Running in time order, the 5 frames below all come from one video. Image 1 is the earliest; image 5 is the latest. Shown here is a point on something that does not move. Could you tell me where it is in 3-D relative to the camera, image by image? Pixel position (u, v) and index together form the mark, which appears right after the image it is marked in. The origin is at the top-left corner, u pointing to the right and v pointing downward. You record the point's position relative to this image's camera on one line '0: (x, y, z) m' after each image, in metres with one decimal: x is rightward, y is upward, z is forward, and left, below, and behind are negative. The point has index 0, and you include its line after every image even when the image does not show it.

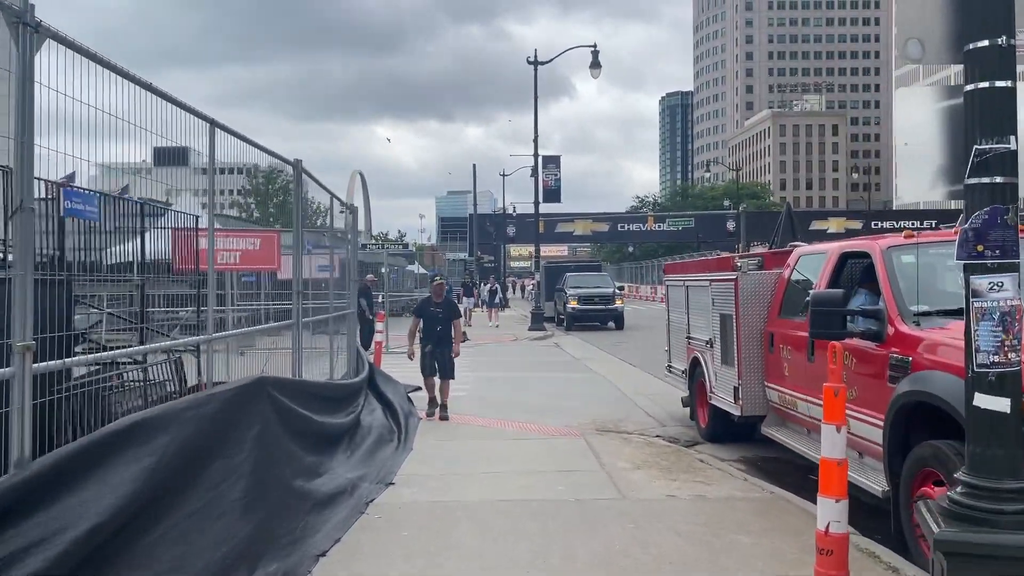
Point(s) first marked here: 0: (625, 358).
0: (+2.6, -1.7, +19.2) m
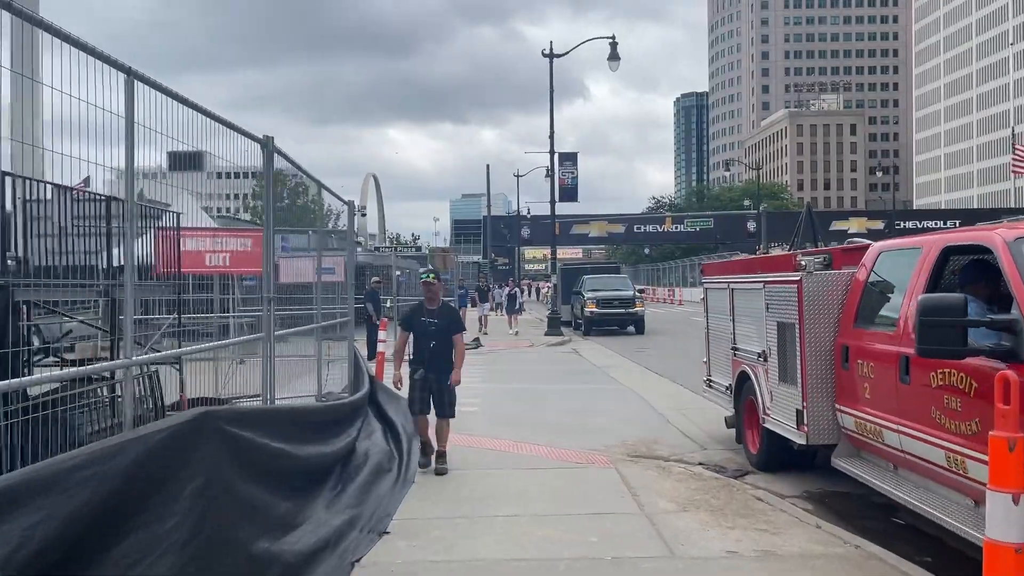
0: (+3.0, -1.7, +17.9) m
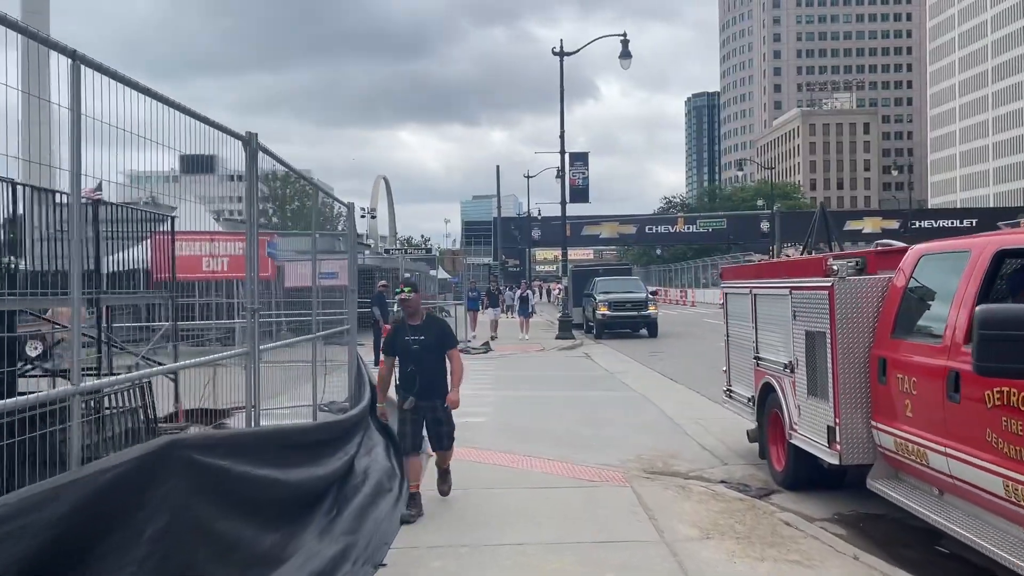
0: (+3.2, -1.8, +17.3) m
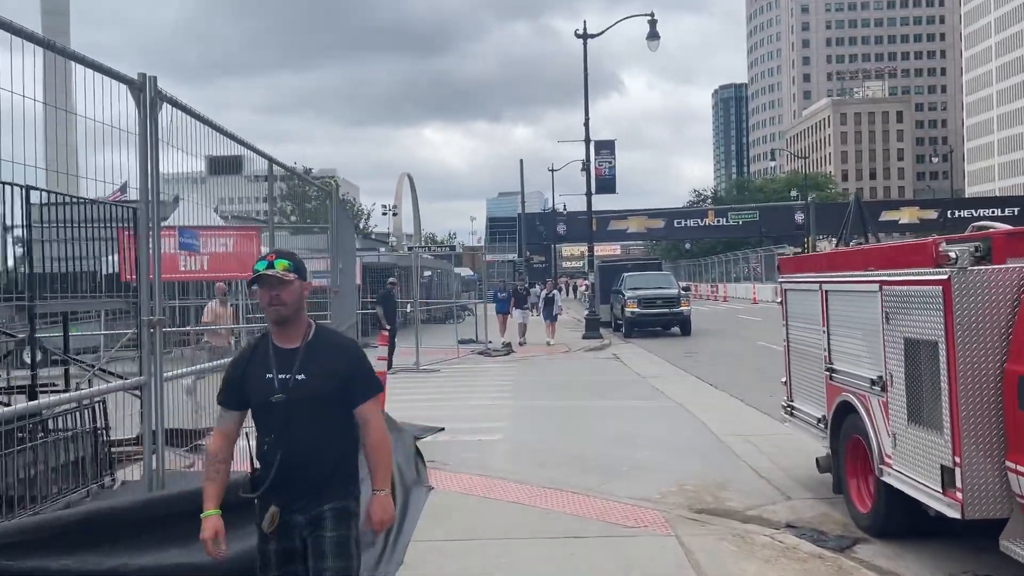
0: (+3.6, -1.7, +15.7) m
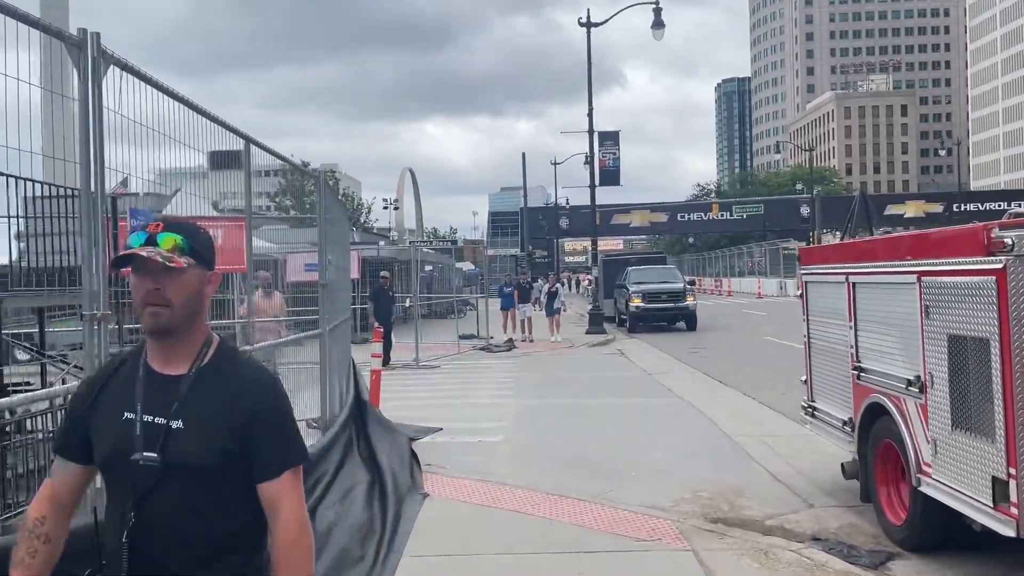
0: (+3.6, -1.6, +15.2) m
